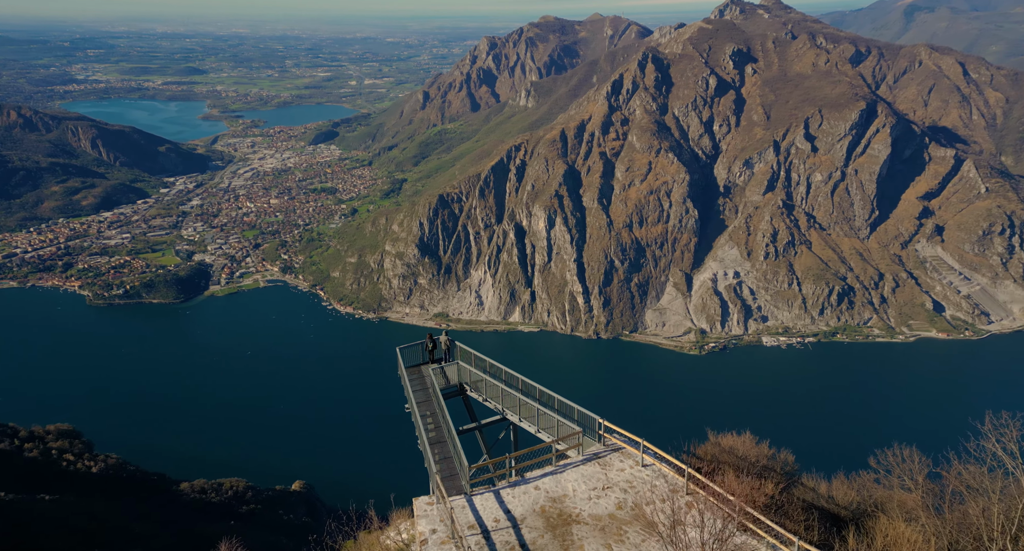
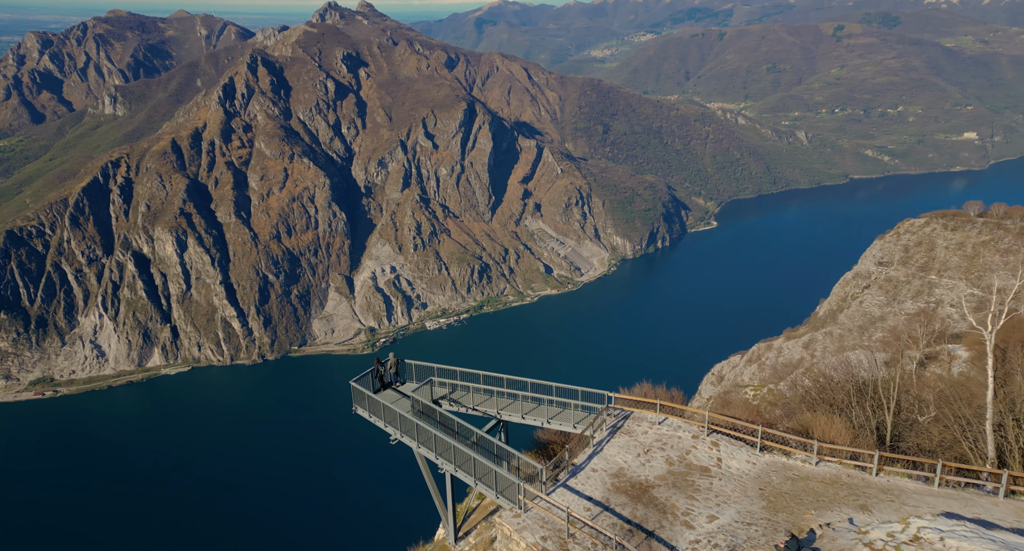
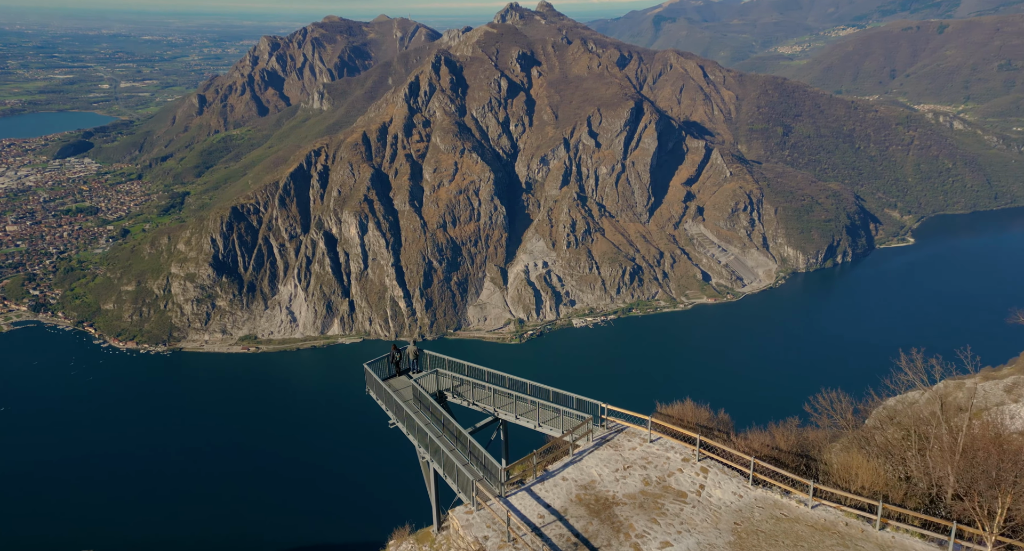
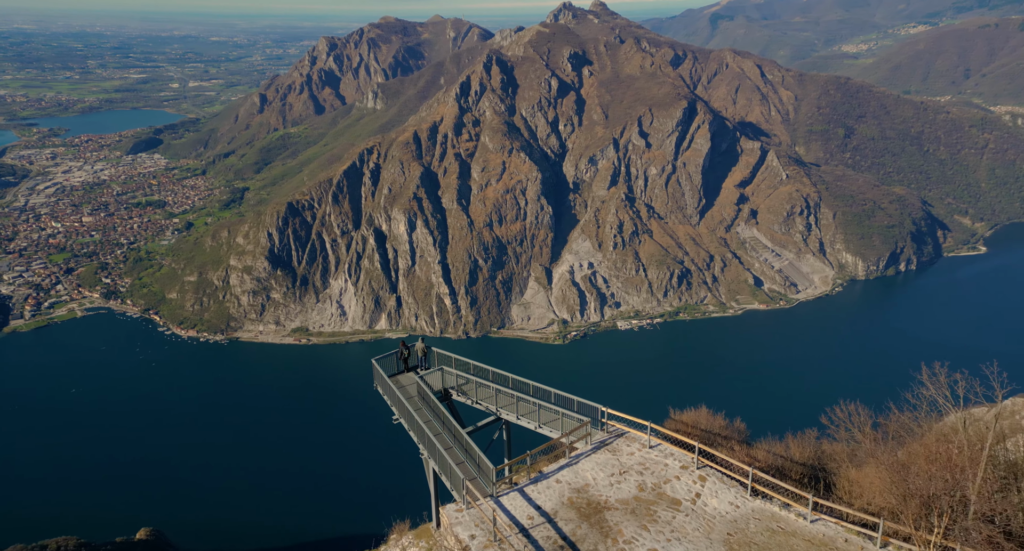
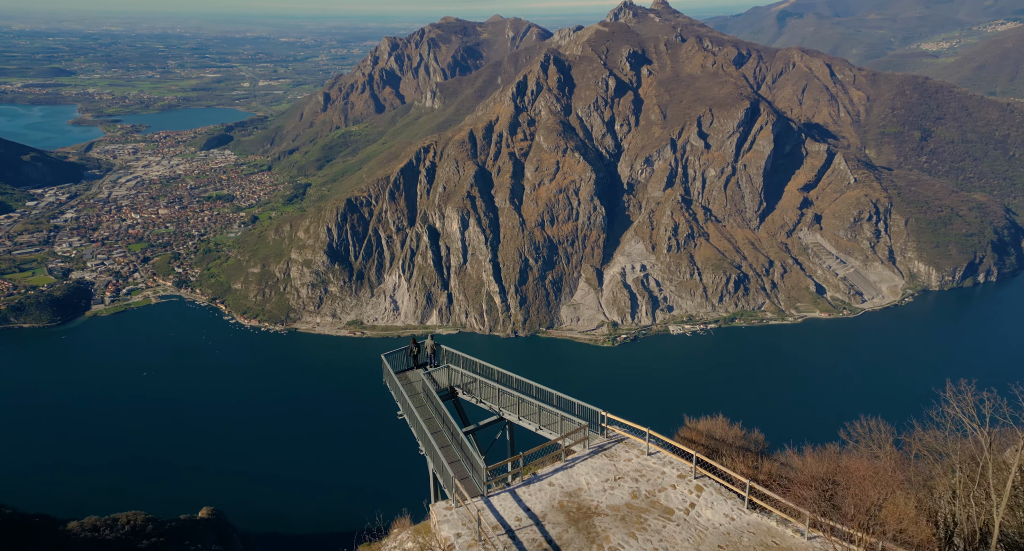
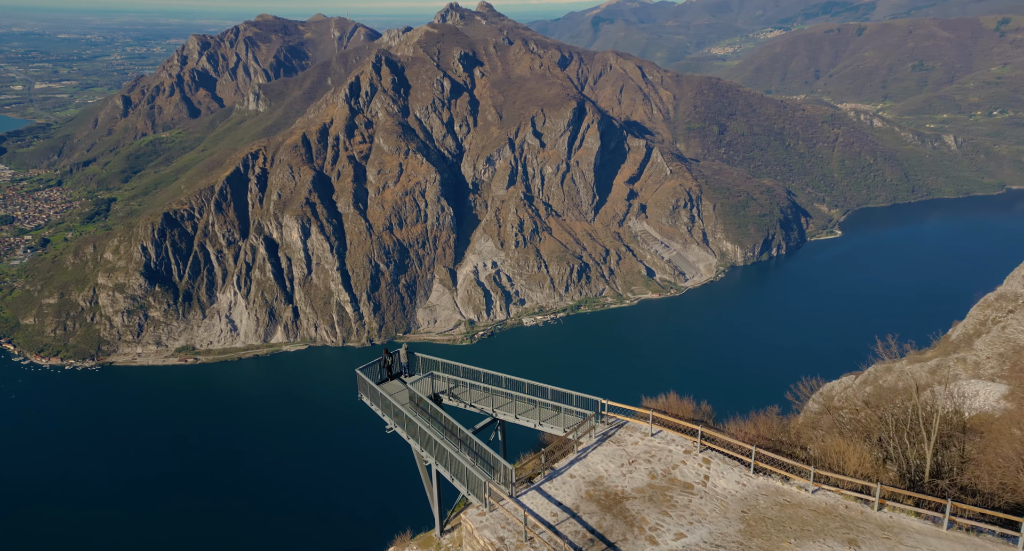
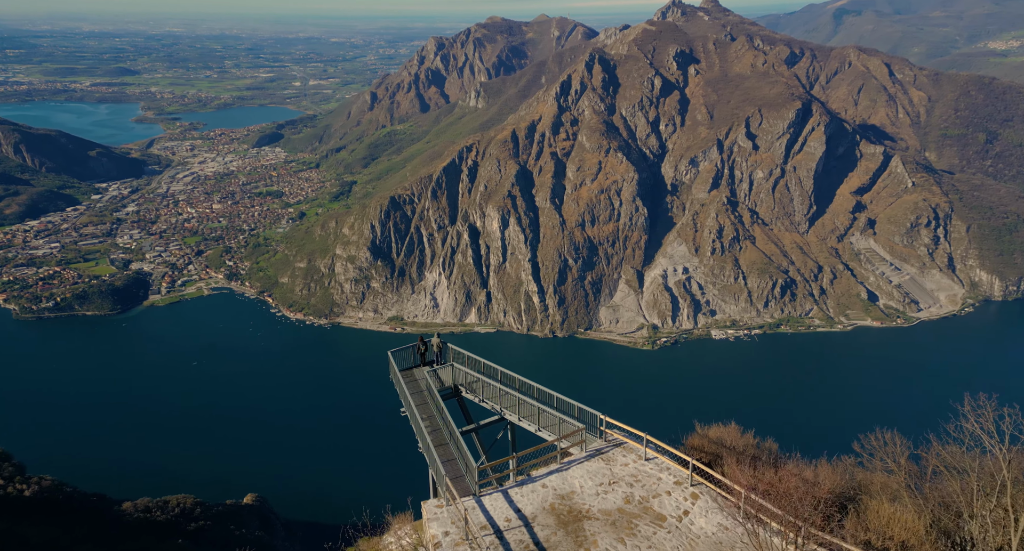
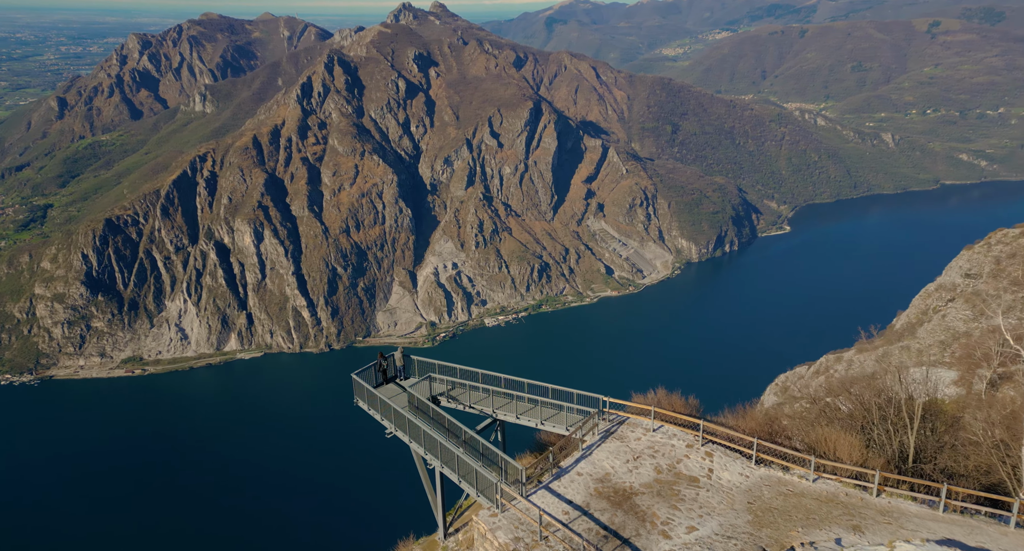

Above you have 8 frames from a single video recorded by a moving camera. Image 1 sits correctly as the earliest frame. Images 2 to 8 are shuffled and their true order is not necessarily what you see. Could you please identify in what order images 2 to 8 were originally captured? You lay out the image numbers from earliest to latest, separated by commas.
7, 5, 4, 3, 6, 8, 2
